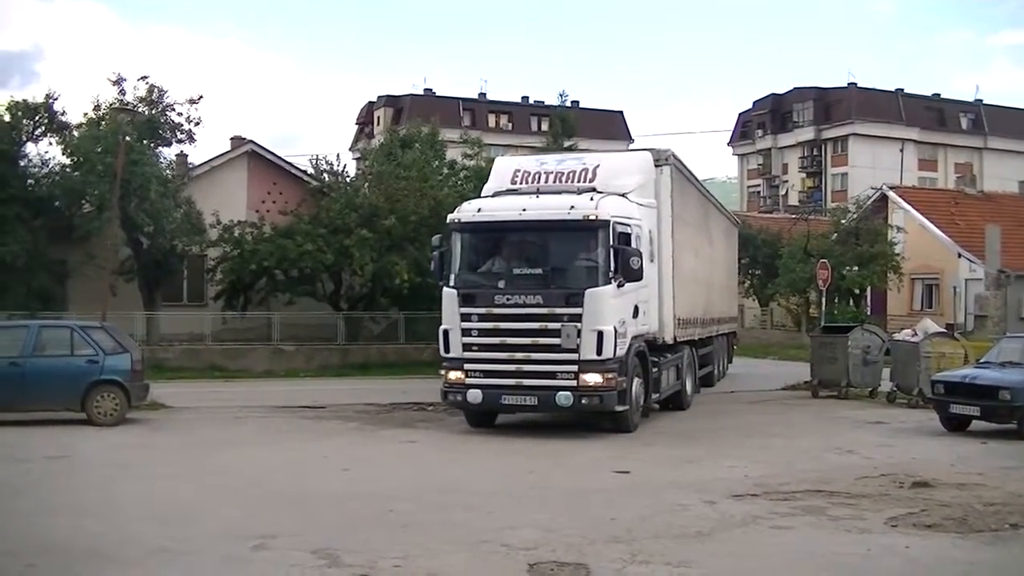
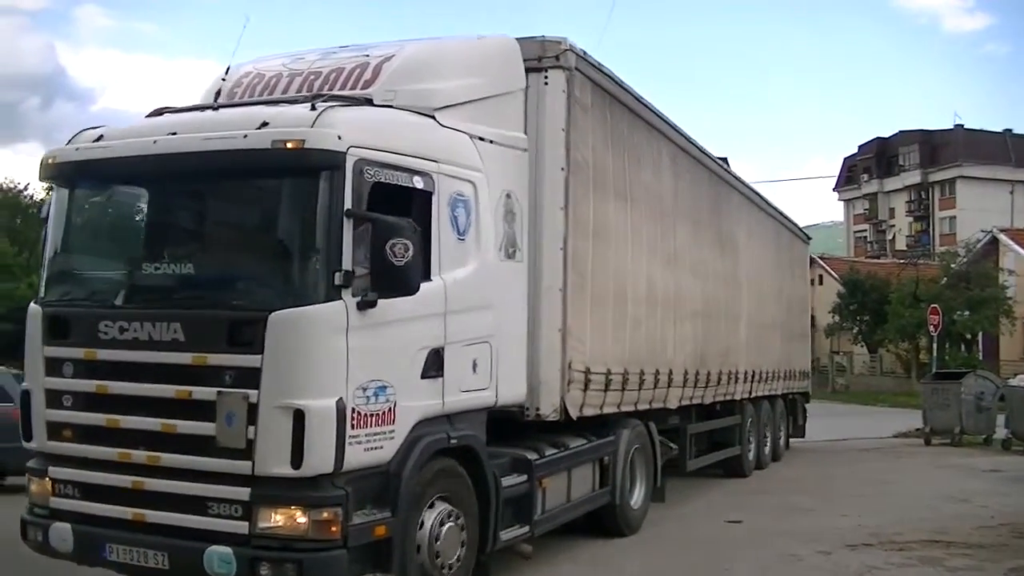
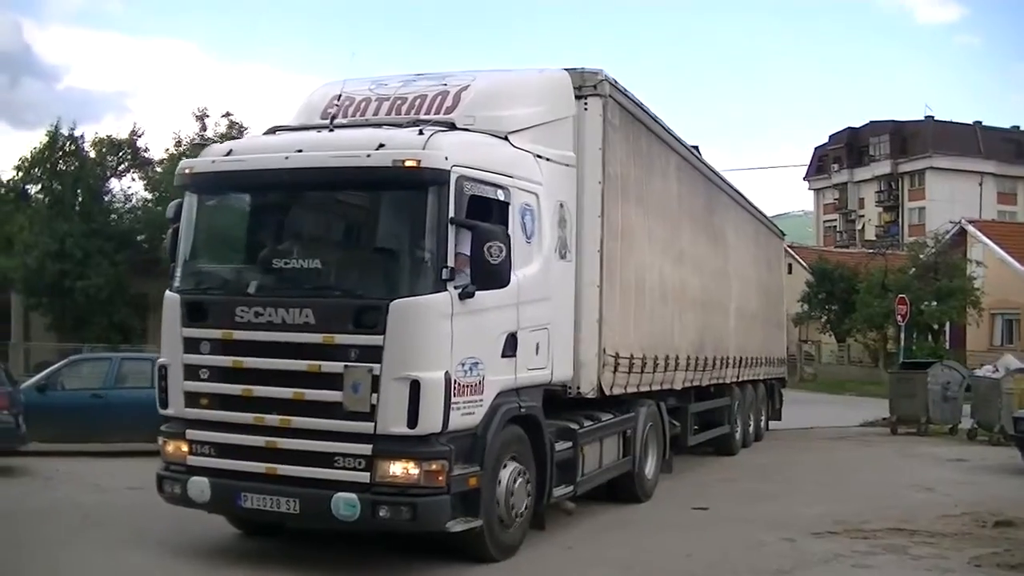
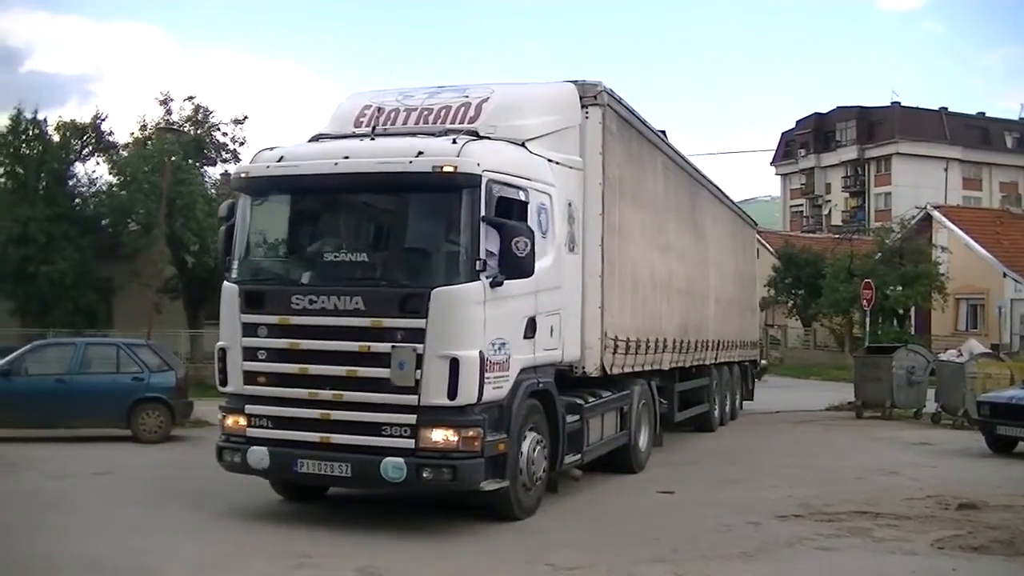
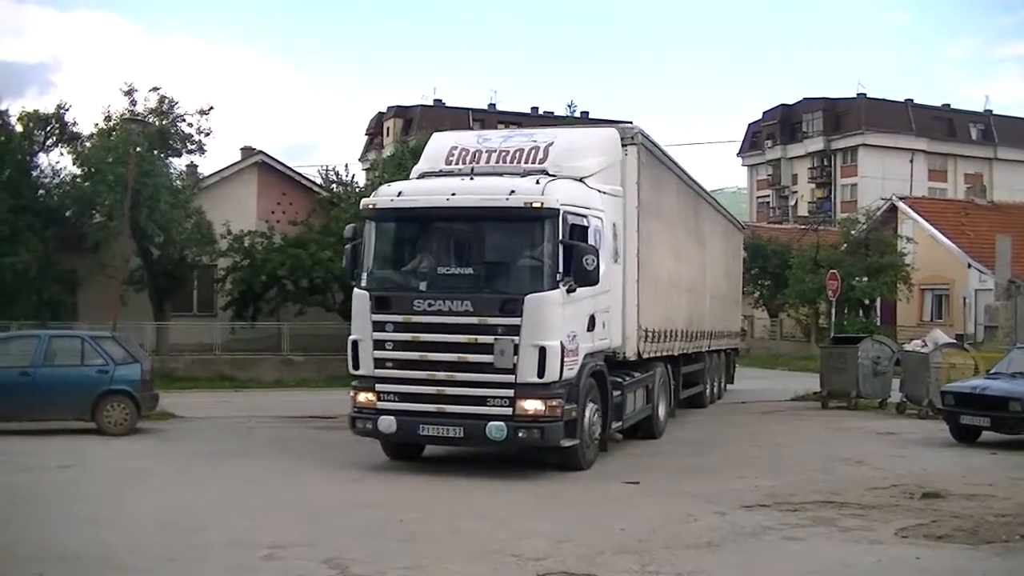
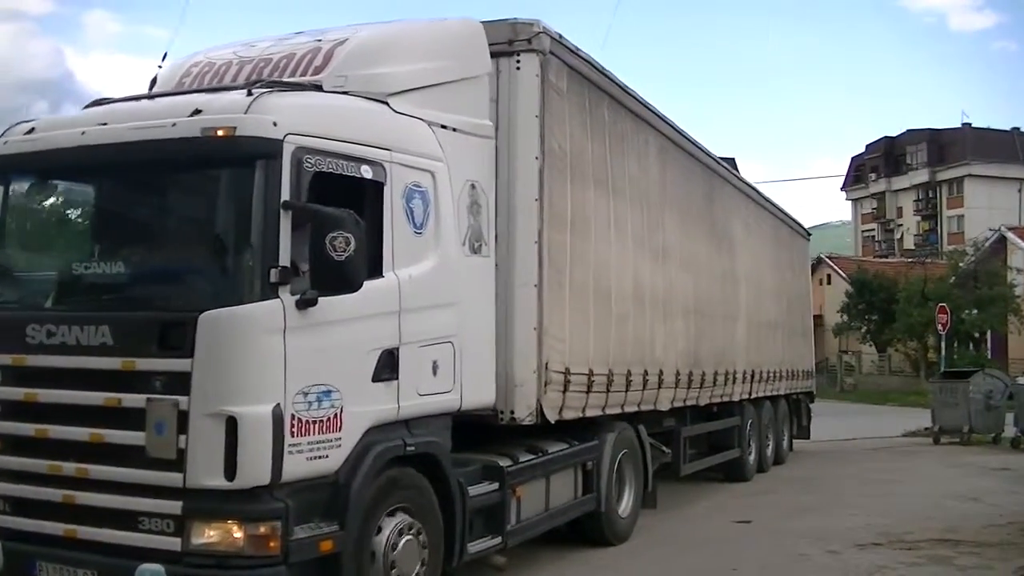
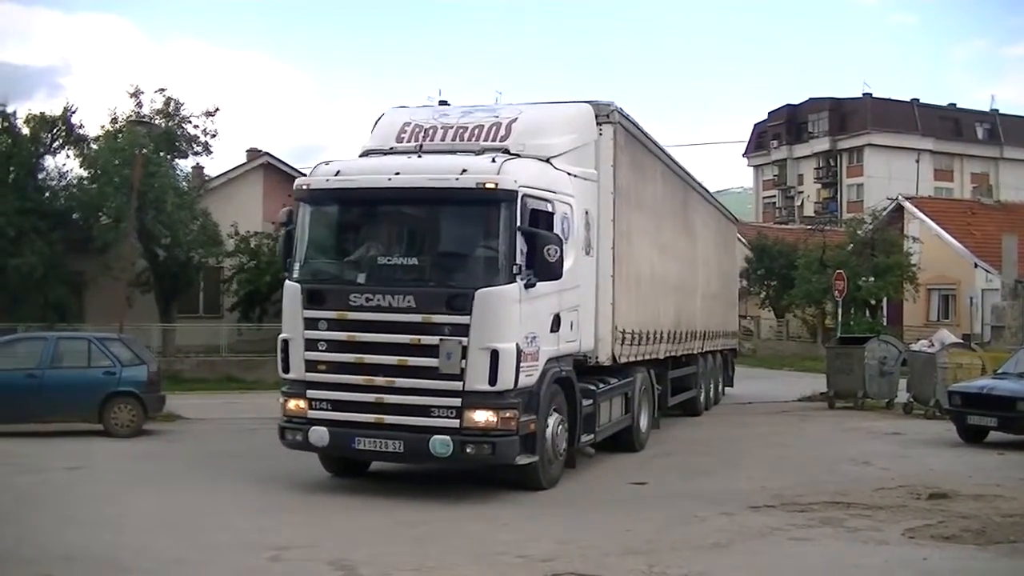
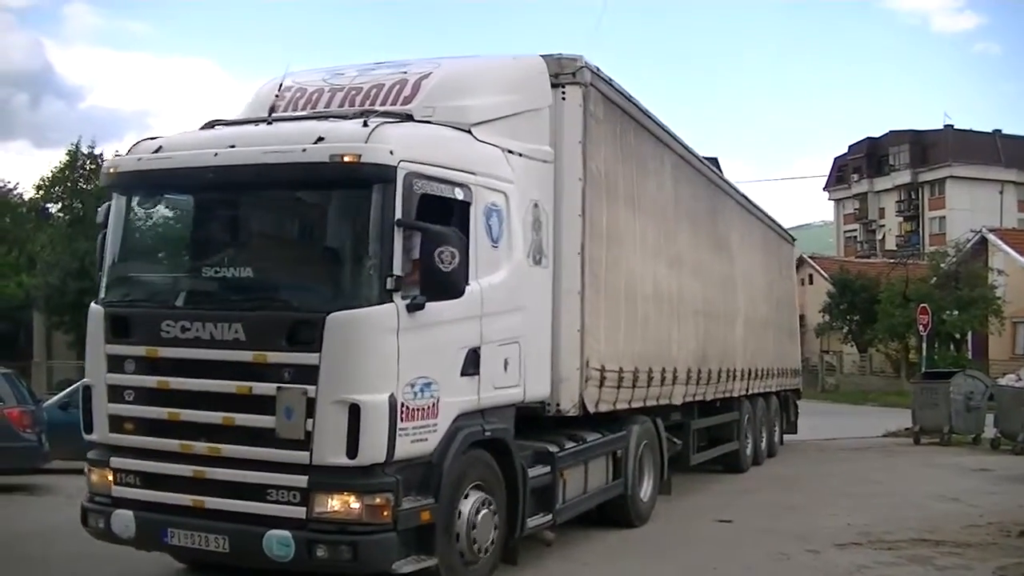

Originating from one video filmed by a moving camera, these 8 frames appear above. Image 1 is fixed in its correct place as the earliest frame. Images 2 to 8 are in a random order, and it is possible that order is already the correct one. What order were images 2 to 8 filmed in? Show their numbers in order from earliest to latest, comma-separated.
5, 7, 4, 3, 8, 2, 6
